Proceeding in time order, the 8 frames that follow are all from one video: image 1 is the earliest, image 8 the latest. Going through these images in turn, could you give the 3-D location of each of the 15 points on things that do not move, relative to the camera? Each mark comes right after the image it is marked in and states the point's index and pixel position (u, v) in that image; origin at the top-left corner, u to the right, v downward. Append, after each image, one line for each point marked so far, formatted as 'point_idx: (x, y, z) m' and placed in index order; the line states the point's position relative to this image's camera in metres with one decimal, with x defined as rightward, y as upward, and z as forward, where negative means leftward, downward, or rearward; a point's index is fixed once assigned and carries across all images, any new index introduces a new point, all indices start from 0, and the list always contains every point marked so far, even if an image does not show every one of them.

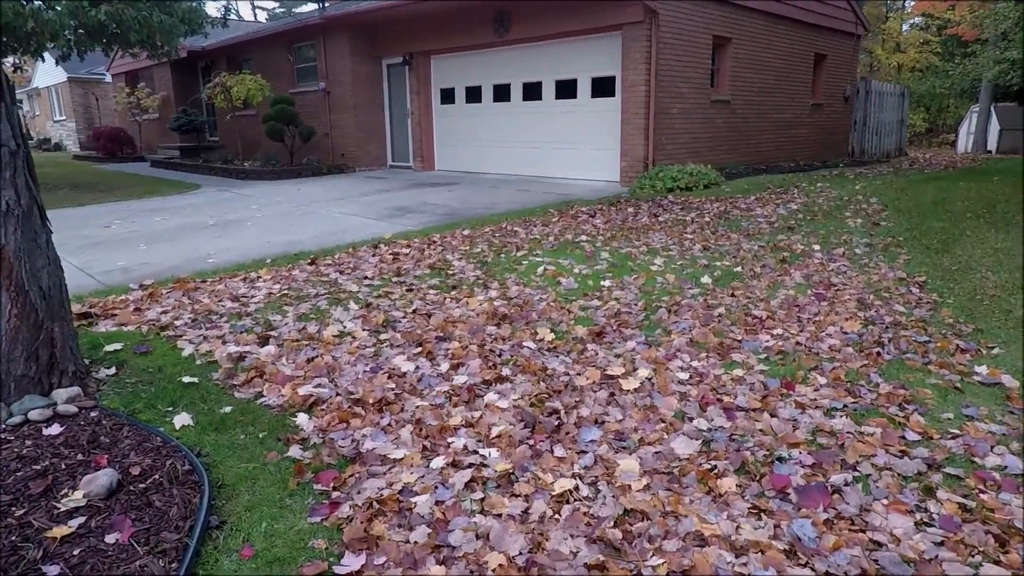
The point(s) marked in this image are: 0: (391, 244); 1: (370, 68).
0: (-1.2, +0.4, +6.5) m
1: (-3.0, +4.7, +14.1) m
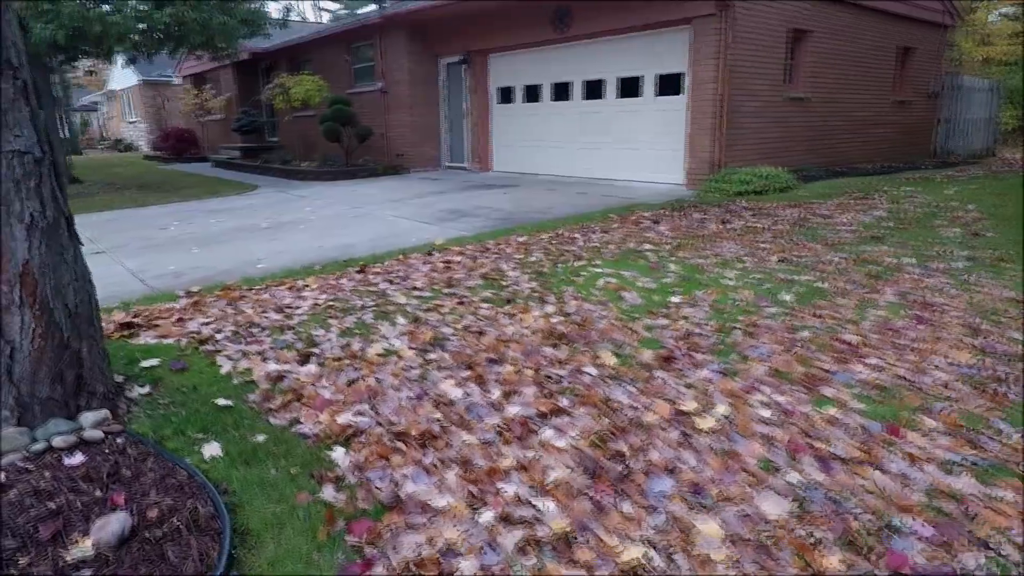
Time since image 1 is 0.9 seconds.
0: (-0.6, +0.3, +6.2) m
1: (-1.8, +4.7, +13.9) m
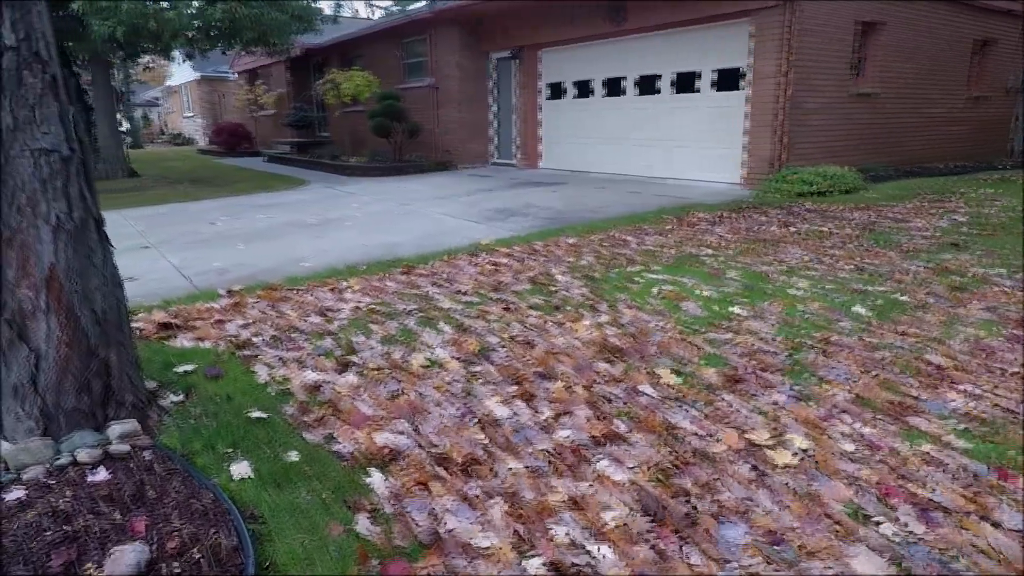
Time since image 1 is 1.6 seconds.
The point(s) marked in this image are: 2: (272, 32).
0: (-0.2, +0.3, +6.0) m
1: (-0.7, +4.7, +13.7) m
2: (-4.2, +4.5, +11.6) m
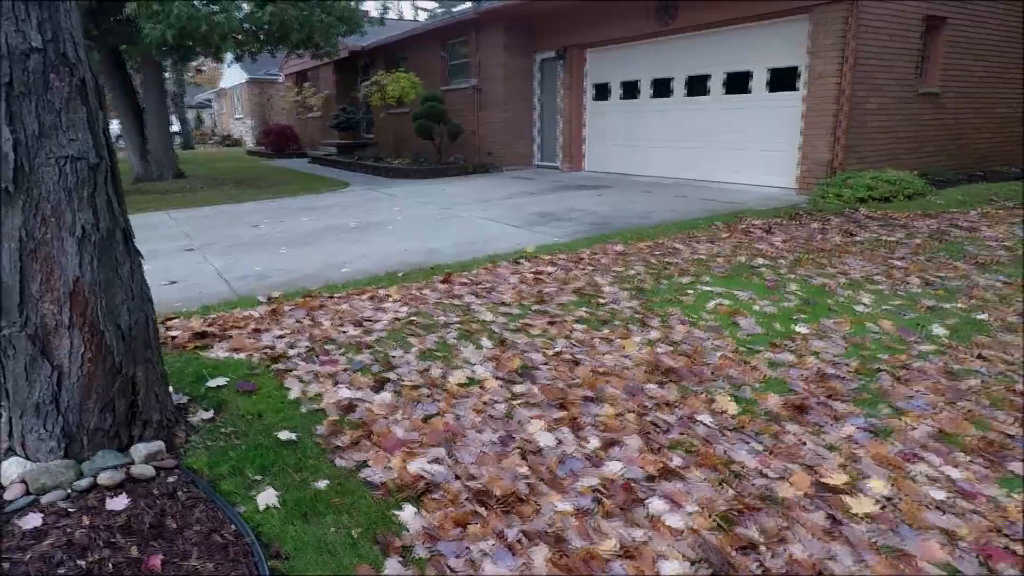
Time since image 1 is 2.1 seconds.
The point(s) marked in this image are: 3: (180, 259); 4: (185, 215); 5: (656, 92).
0: (+0.2, +0.2, +5.7) m
1: (+0.2, +4.7, +13.5) m
2: (-3.4, +4.5, +11.6) m
3: (-3.3, +0.3, +6.4) m
4: (-4.5, +1.0, +9.0) m
5: (+2.5, +3.4, +11.2) m
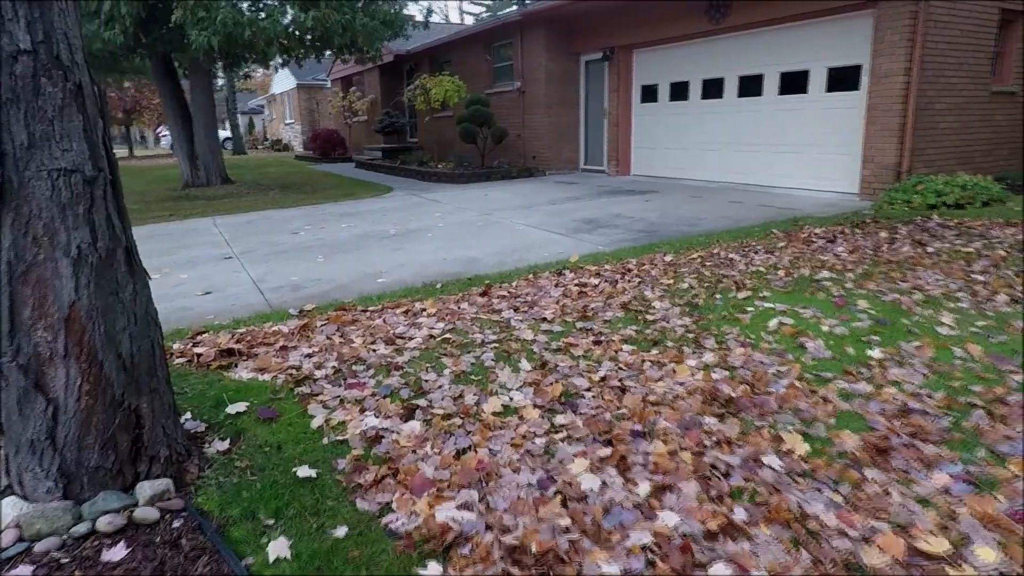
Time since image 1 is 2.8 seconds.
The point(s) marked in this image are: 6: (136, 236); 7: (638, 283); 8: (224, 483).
0: (+0.5, +0.1, +5.4) m
1: (+1.1, +4.5, +13.2) m
2: (-2.7, +4.4, +11.5) m
3: (-2.9, +0.2, +6.4) m
4: (-3.9, +0.9, +9.0) m
5: (+3.2, +3.2, +10.7) m
6: (-4.8, +0.7, +8.3) m
7: (+1.0, 0.0, +4.9) m
8: (-1.1, -0.7, +2.4) m
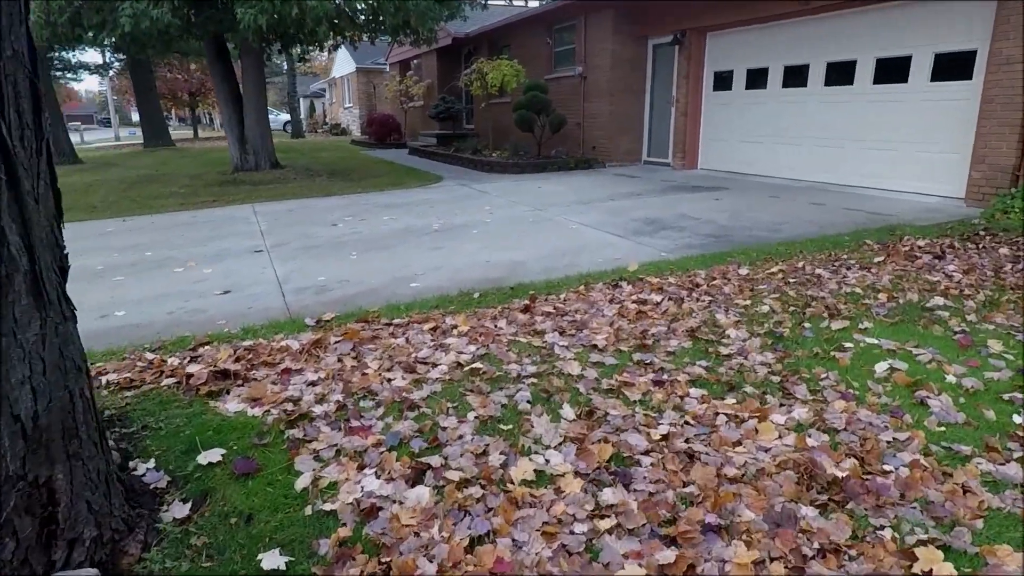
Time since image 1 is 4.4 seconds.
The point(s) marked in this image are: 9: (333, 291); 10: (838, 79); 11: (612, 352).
0: (+0.9, 0.0, +4.7) m
1: (+2.3, +4.5, +12.4) m
2: (-1.6, +4.5, +11.0) m
3: (-2.4, +0.2, +5.9) m
4: (-3.2, +1.0, +8.6) m
5: (+4.1, +3.1, +9.7) m
6: (-4.1, +0.8, +8.0) m
7: (+1.3, -0.1, +4.2) m
8: (-1.0, -0.8, +1.9) m
9: (-1.3, 0.0, +4.9) m
10: (+4.5, +2.9, +9.0) m
11: (+0.5, -0.3, +3.5) m
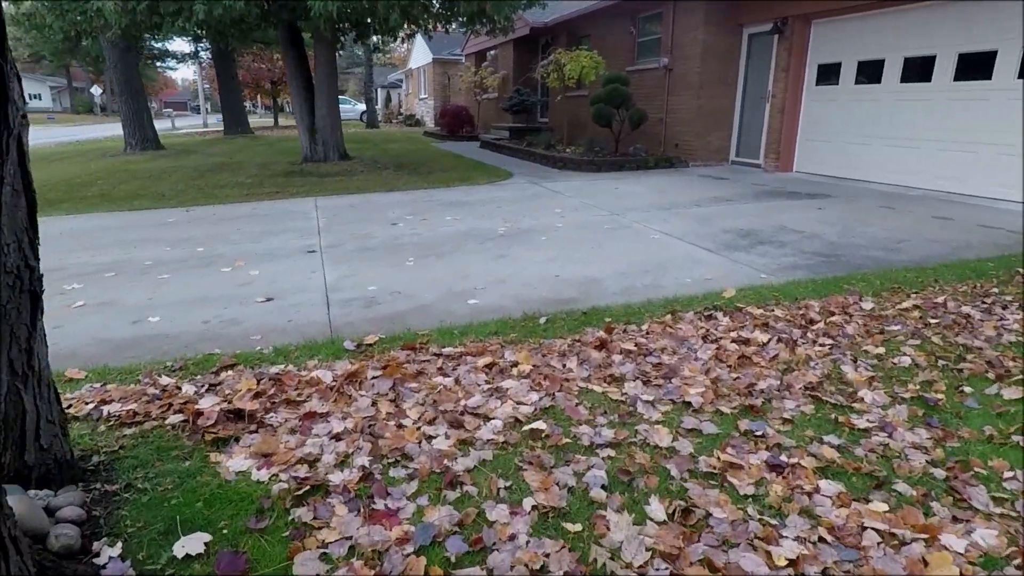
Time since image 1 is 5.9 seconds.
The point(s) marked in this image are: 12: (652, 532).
0: (+1.3, -0.2, +4.0) m
1: (+3.7, +4.3, +11.3) m
2: (-0.3, +4.5, +10.4) m
3: (-1.8, +0.2, +5.5) m
4: (-2.3, +1.1, +8.3) m
5: (+5.2, +2.8, +8.6) m
6: (-3.3, +0.9, +7.8) m
7: (+1.6, -0.3, +3.4) m
8: (-0.9, -0.9, +1.3) m
9: (-0.9, -0.1, +4.4) m
10: (+5.4, +2.6, +7.8) m
11: (+0.8, -0.5, +2.8) m
12: (+0.4, -0.7, +2.0) m
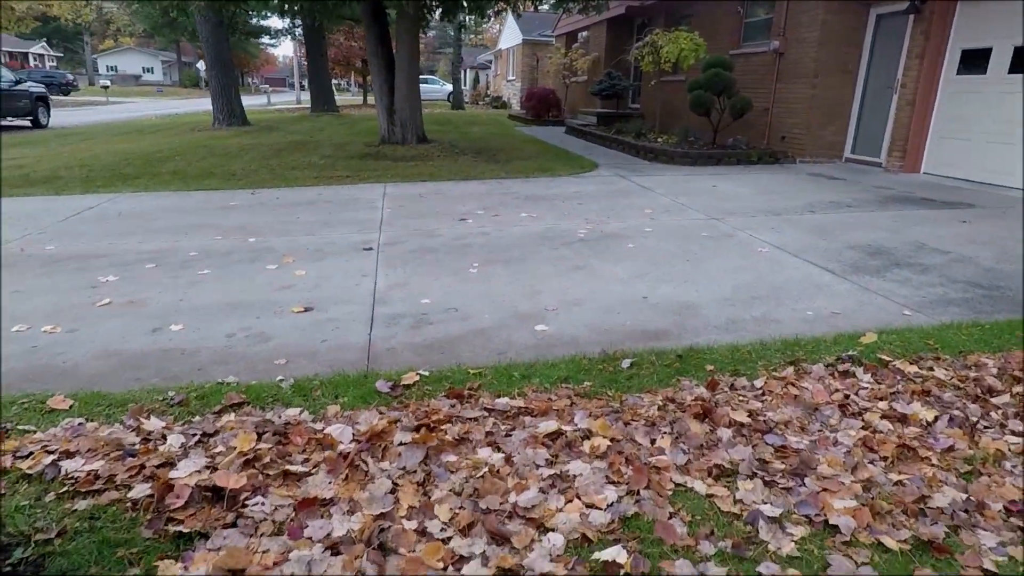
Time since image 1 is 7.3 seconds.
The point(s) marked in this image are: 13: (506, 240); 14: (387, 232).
0: (+1.7, -0.4, +3.0) m
1: (+5.2, +4.1, +9.9) m
2: (+1.1, +4.5, +9.4) m
3: (-1.2, +0.2, +4.9) m
4: (-1.3, +1.1, +7.7) m
5: (+6.2, +2.4, +7.1) m
6: (-2.4, +1.0, +7.3) m
7: (+1.9, -0.6, +2.4) m
8: (-0.9, -1.1, +0.7) m
9: (-0.4, -0.2, +3.7) m
10: (+6.4, +2.1, +6.2) m
11: (+1.0, -0.8, +1.9) m
12: (+0.5, -1.0, +1.2) m
13: (-0.1, +0.4, +5.5) m
14: (-1.1, +0.5, +5.8) m
